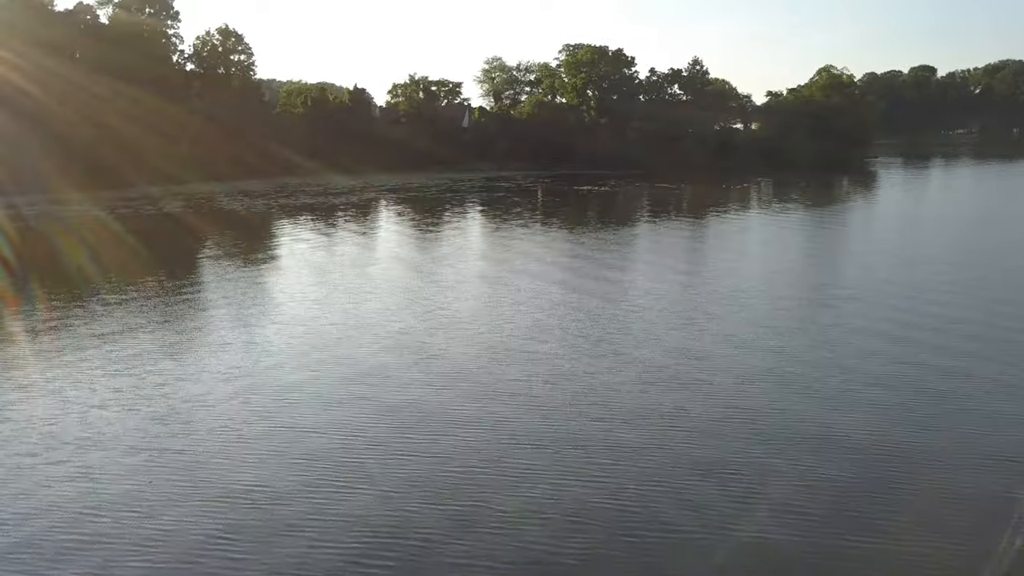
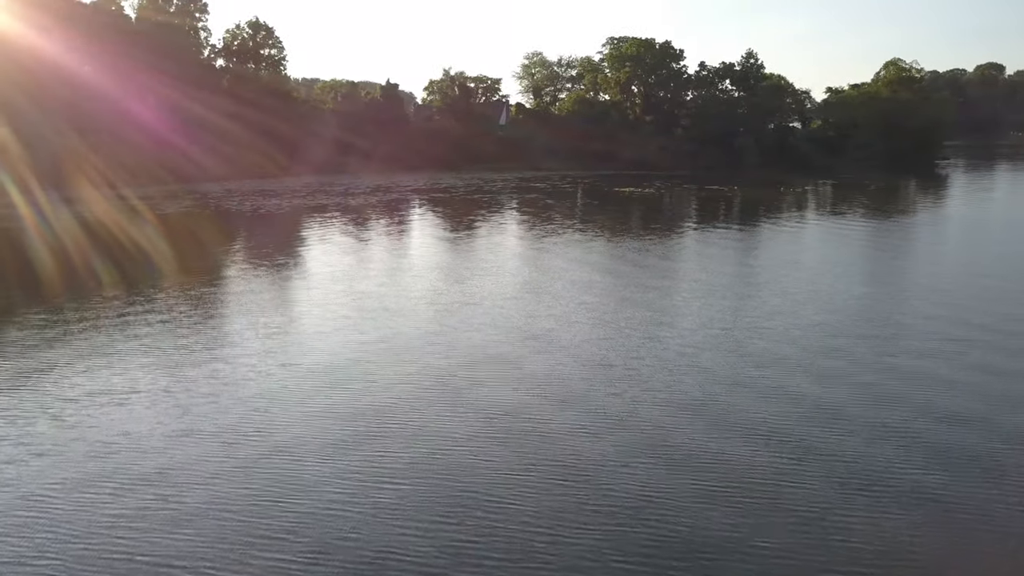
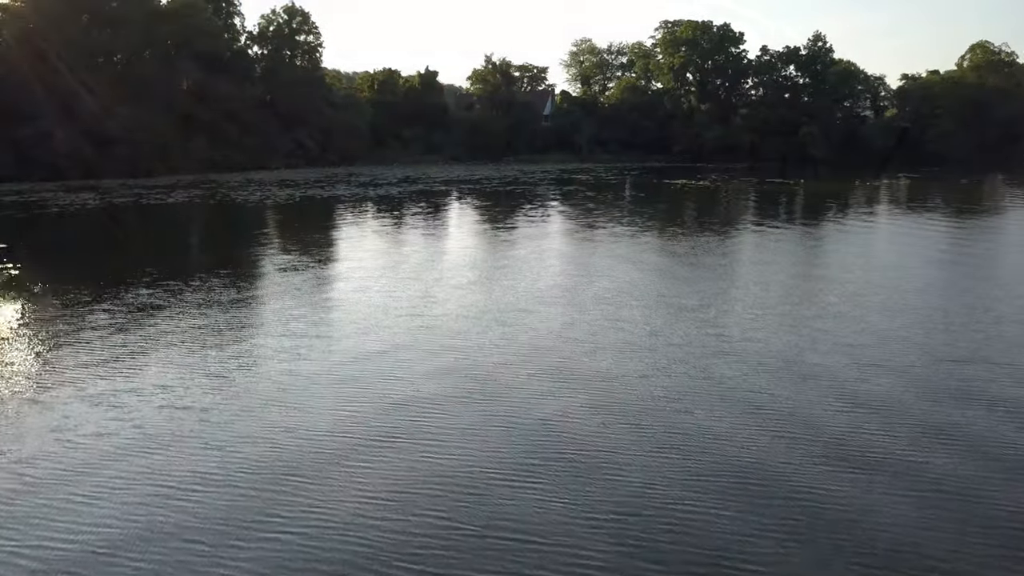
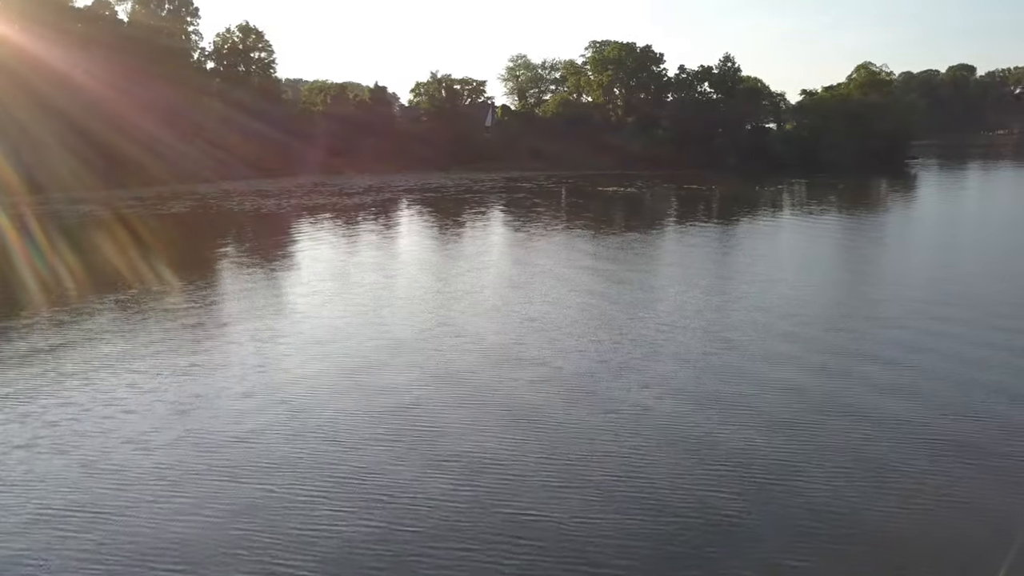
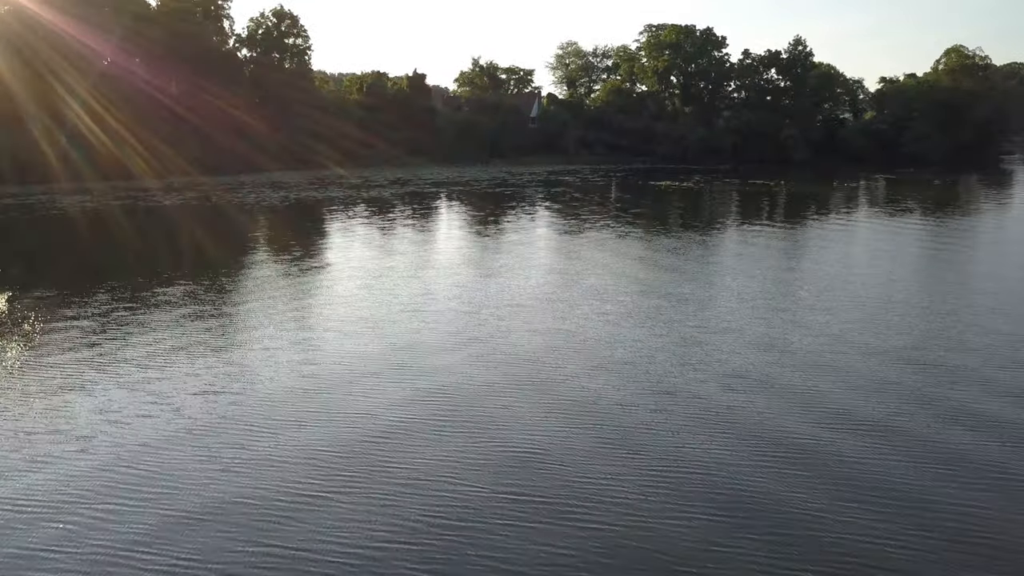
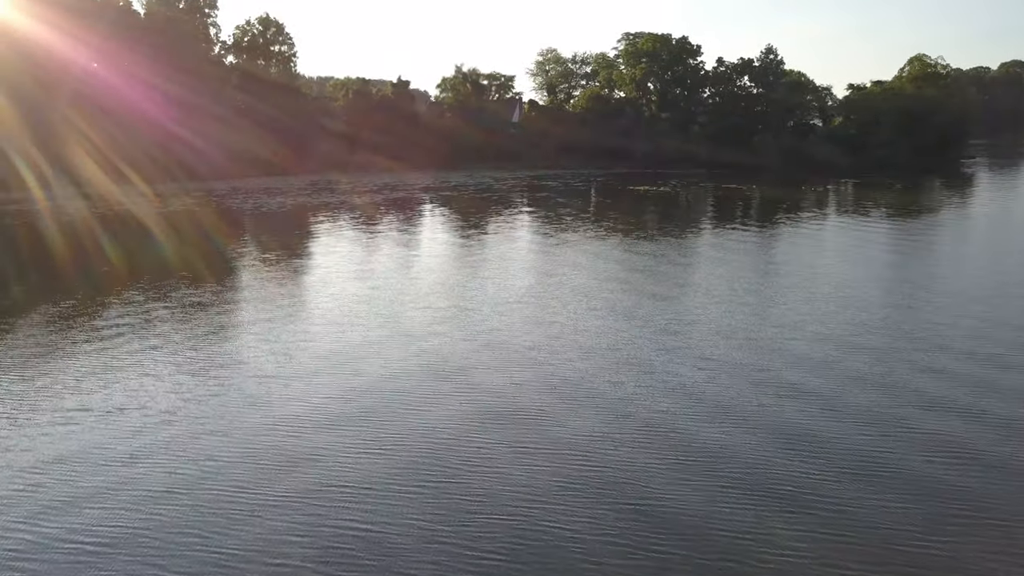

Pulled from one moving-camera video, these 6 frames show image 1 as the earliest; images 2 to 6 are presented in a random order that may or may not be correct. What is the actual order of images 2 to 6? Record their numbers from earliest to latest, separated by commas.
4, 2, 6, 5, 3
